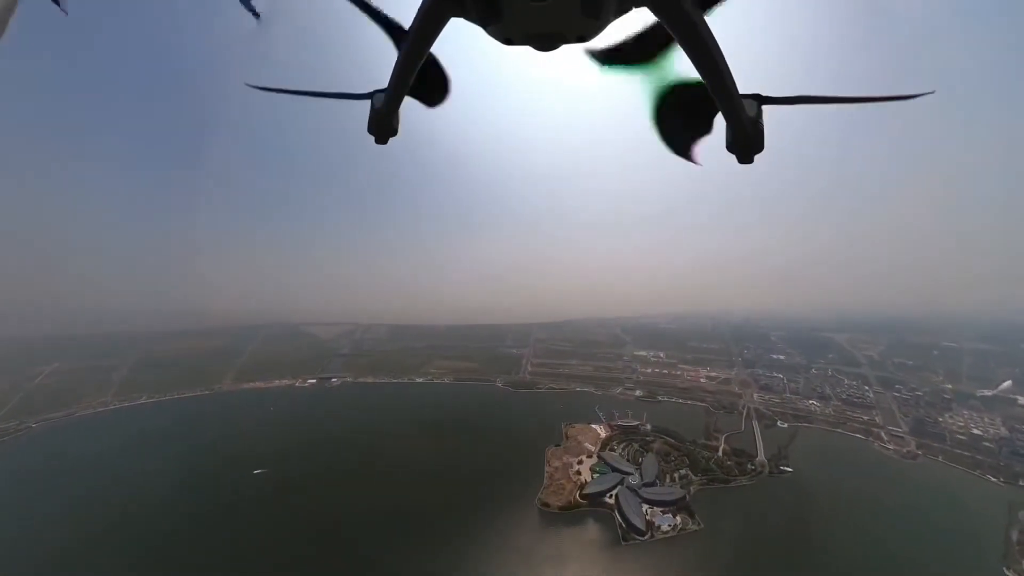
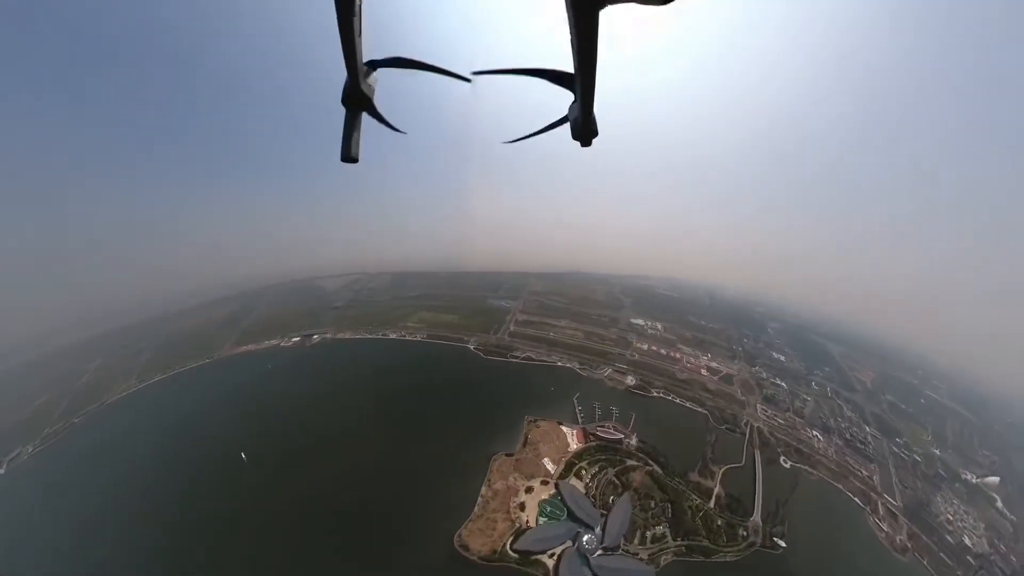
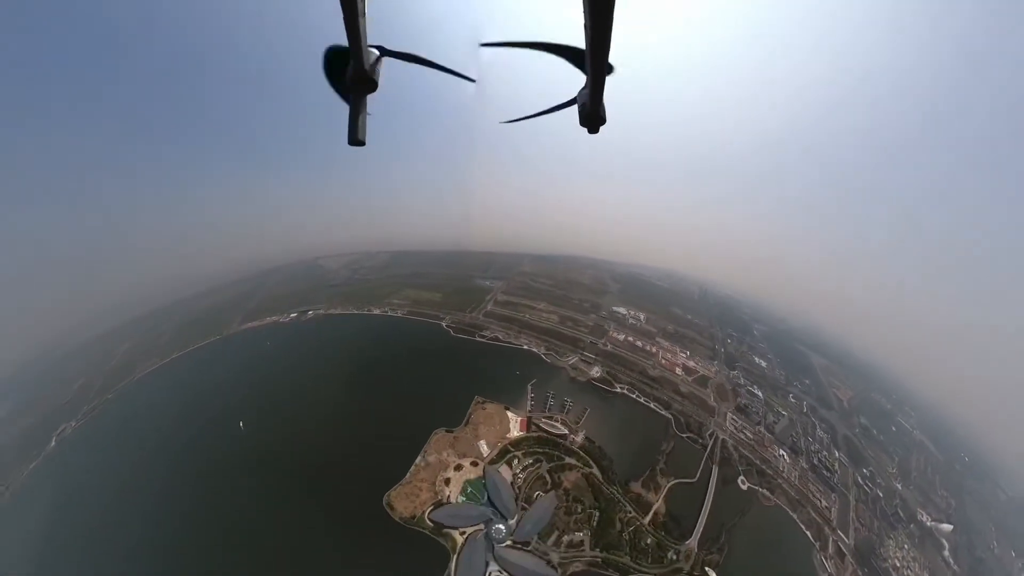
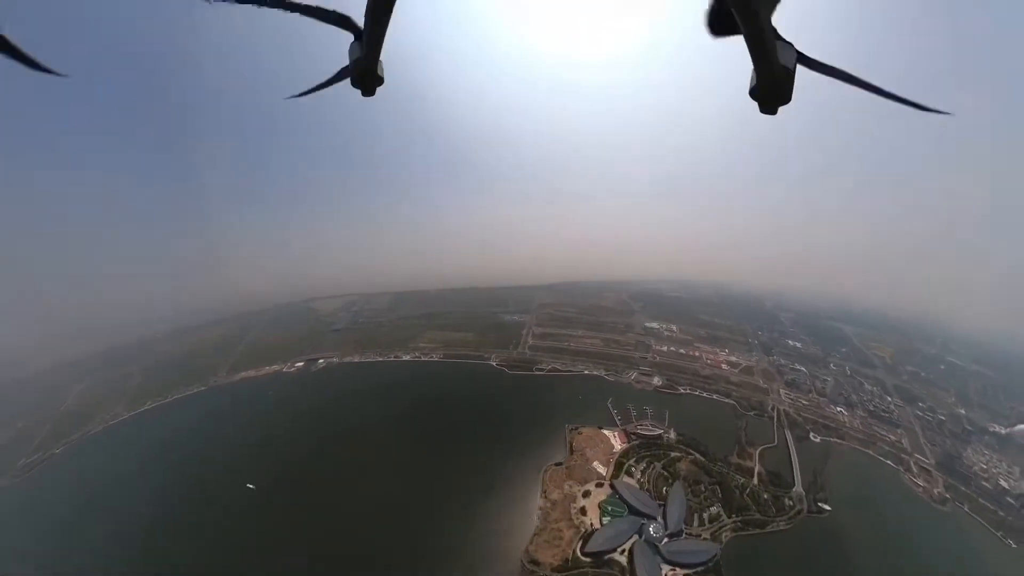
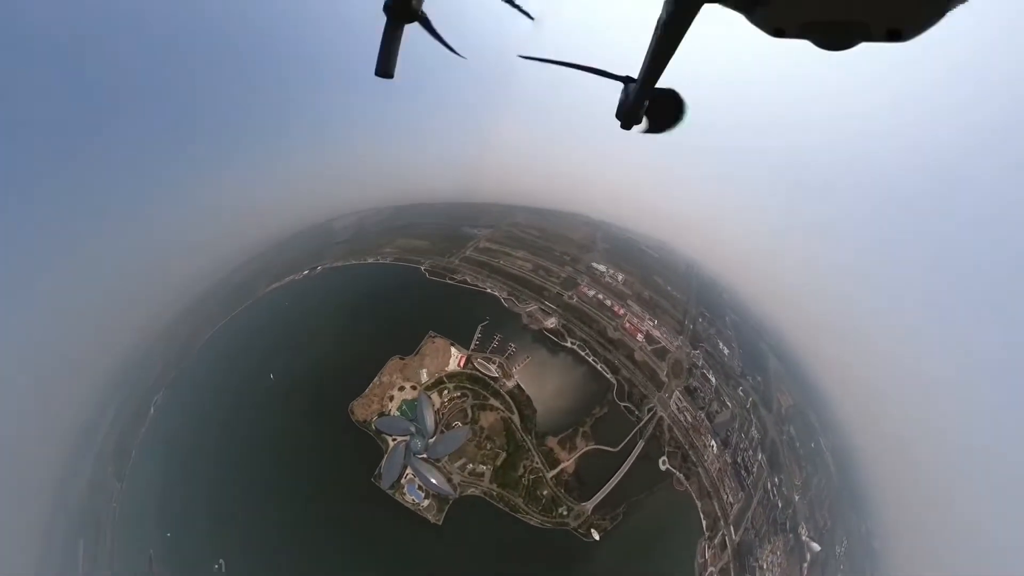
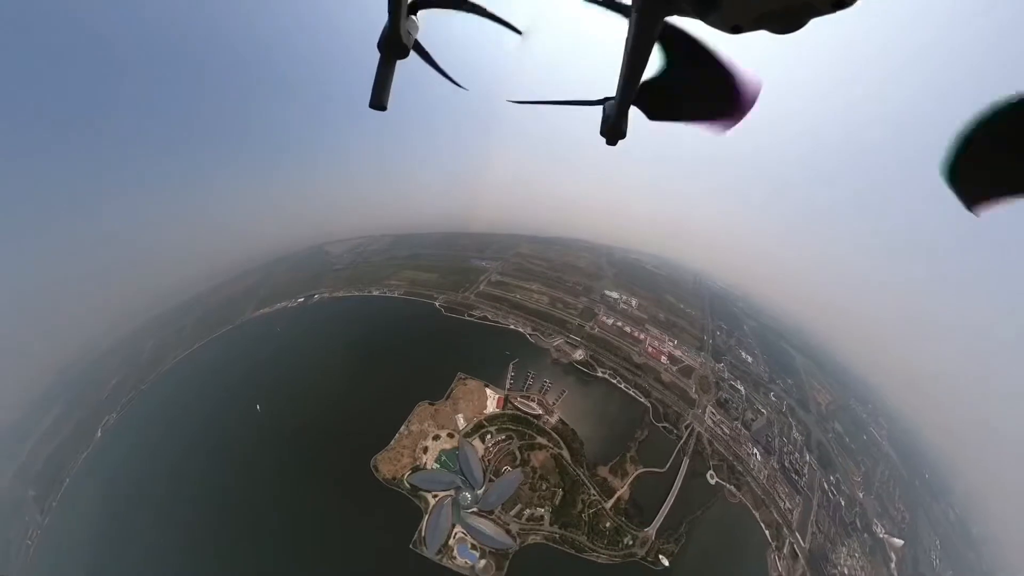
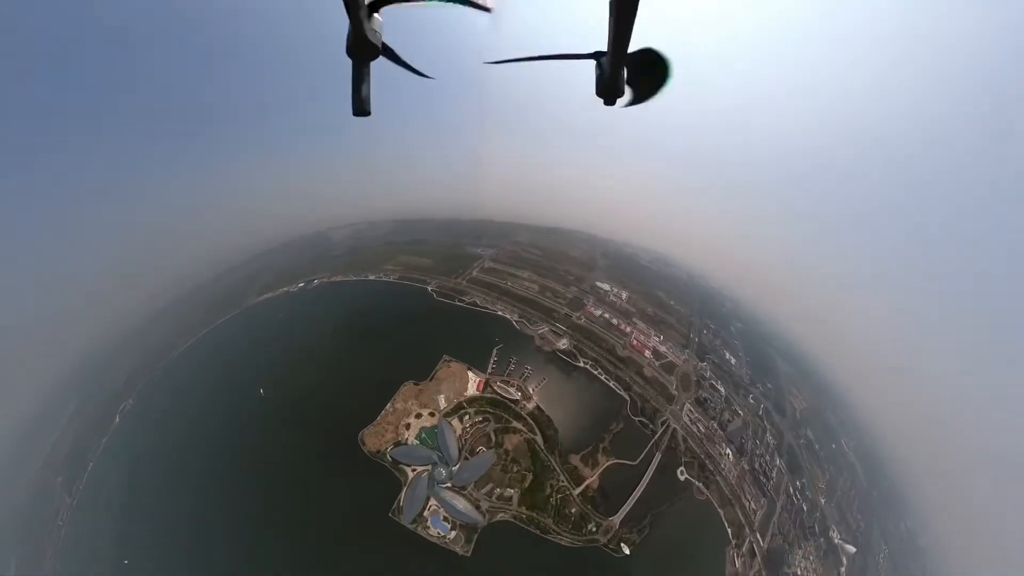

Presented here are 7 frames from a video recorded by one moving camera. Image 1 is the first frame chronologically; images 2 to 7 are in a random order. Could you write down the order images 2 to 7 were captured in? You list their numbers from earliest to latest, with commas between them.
4, 2, 3, 6, 7, 5
